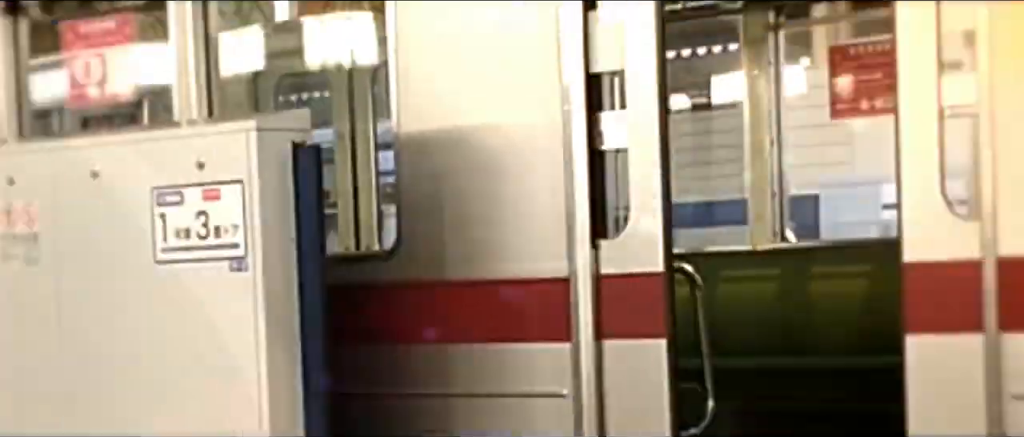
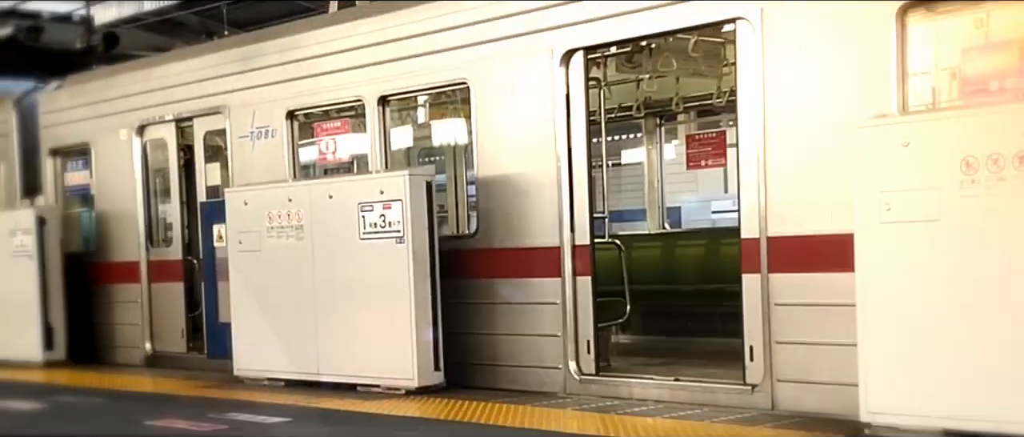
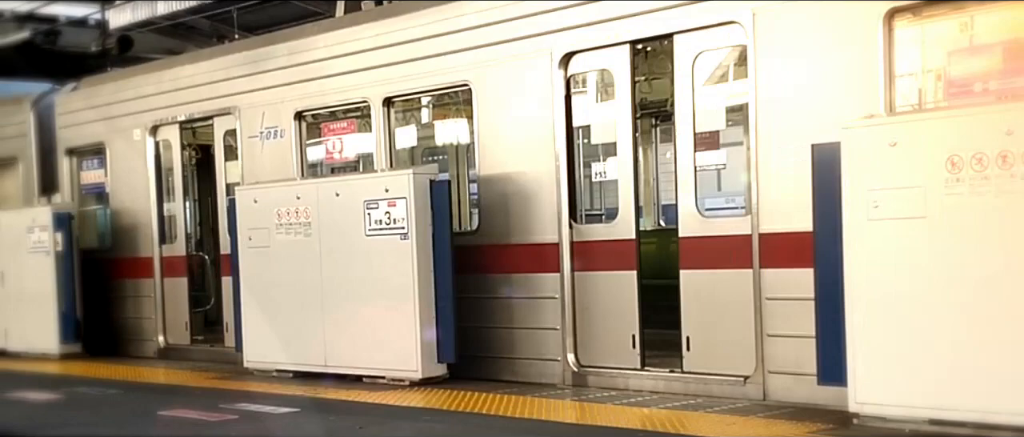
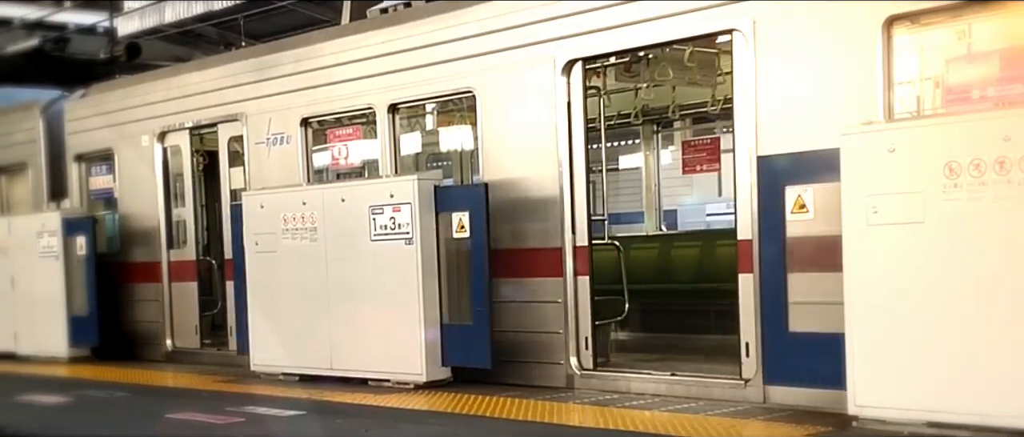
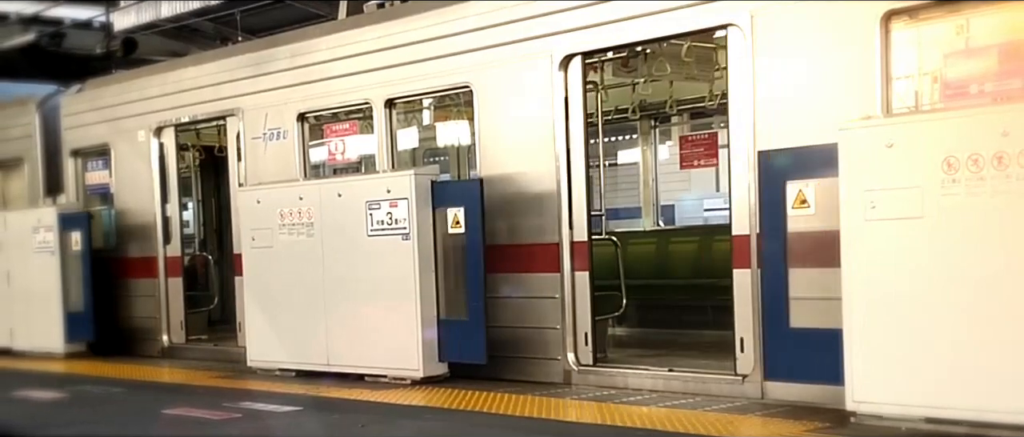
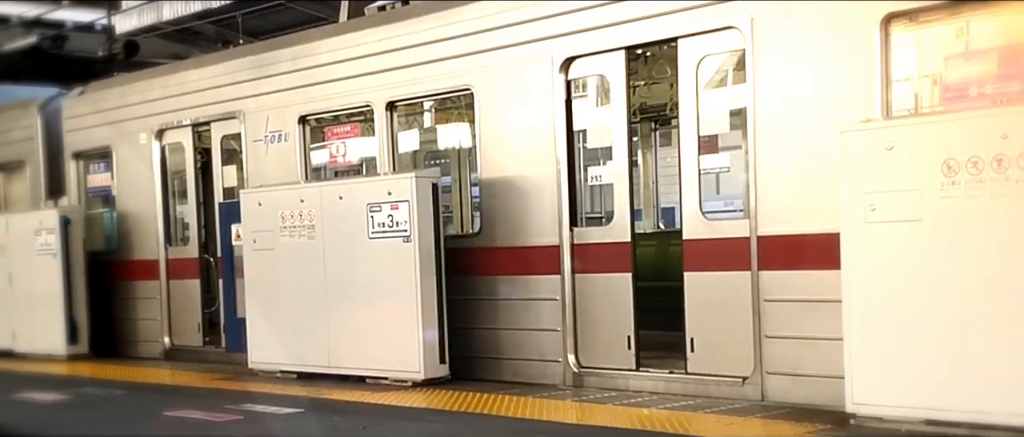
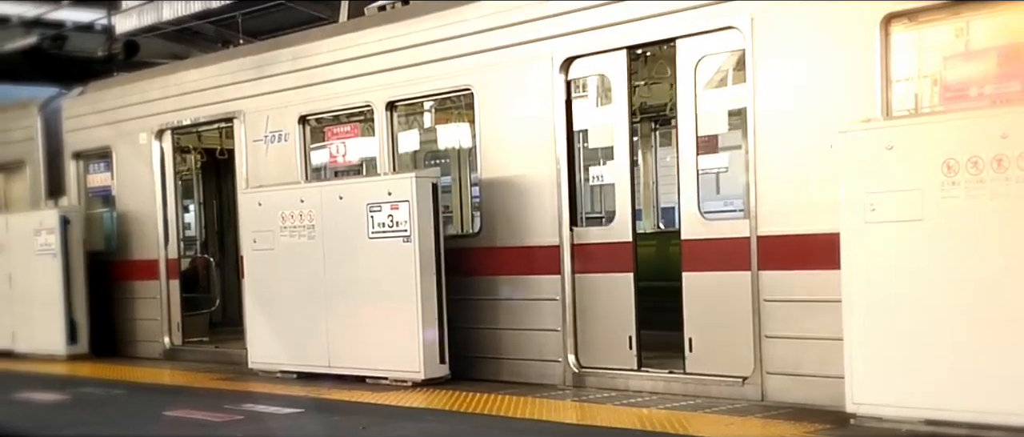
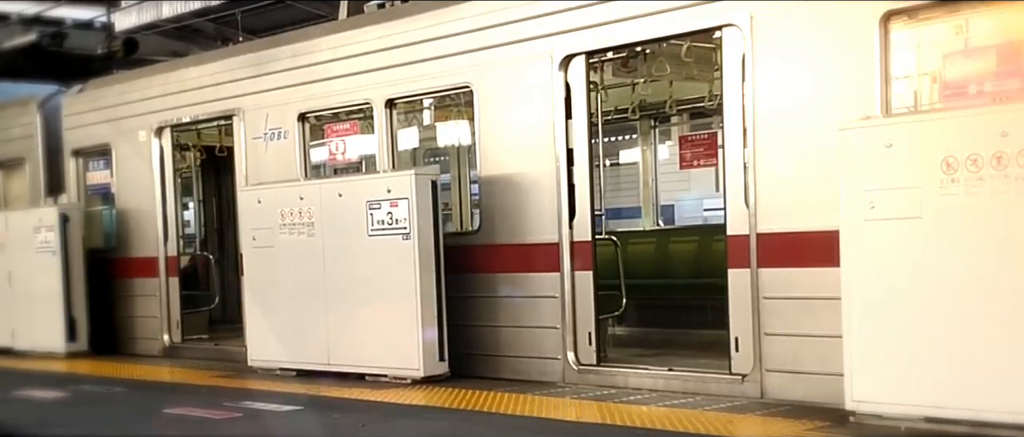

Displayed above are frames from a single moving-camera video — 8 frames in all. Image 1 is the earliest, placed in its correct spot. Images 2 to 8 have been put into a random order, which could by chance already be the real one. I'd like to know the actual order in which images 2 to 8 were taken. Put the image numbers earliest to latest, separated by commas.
2, 3, 5, 7, 4, 6, 8
